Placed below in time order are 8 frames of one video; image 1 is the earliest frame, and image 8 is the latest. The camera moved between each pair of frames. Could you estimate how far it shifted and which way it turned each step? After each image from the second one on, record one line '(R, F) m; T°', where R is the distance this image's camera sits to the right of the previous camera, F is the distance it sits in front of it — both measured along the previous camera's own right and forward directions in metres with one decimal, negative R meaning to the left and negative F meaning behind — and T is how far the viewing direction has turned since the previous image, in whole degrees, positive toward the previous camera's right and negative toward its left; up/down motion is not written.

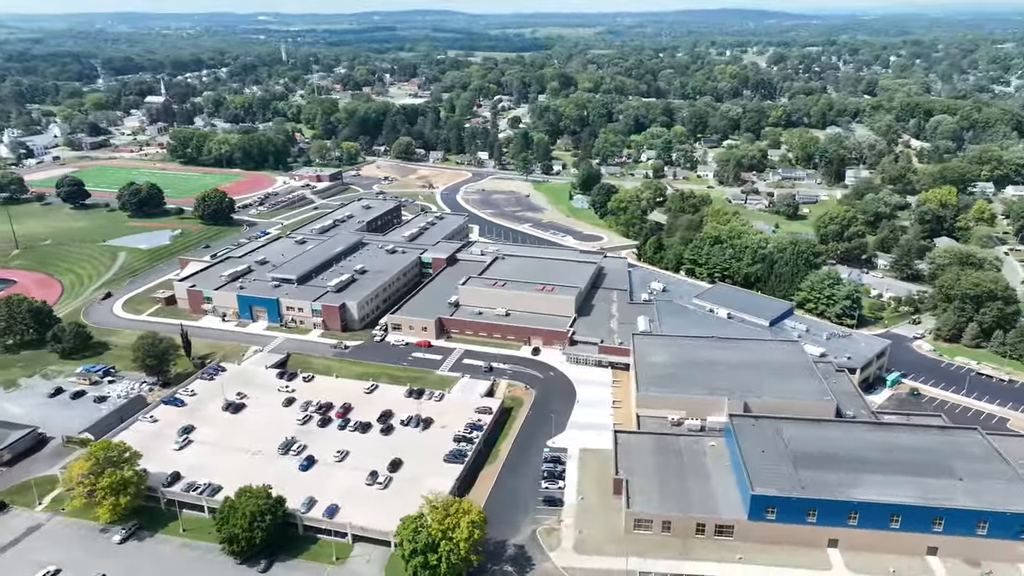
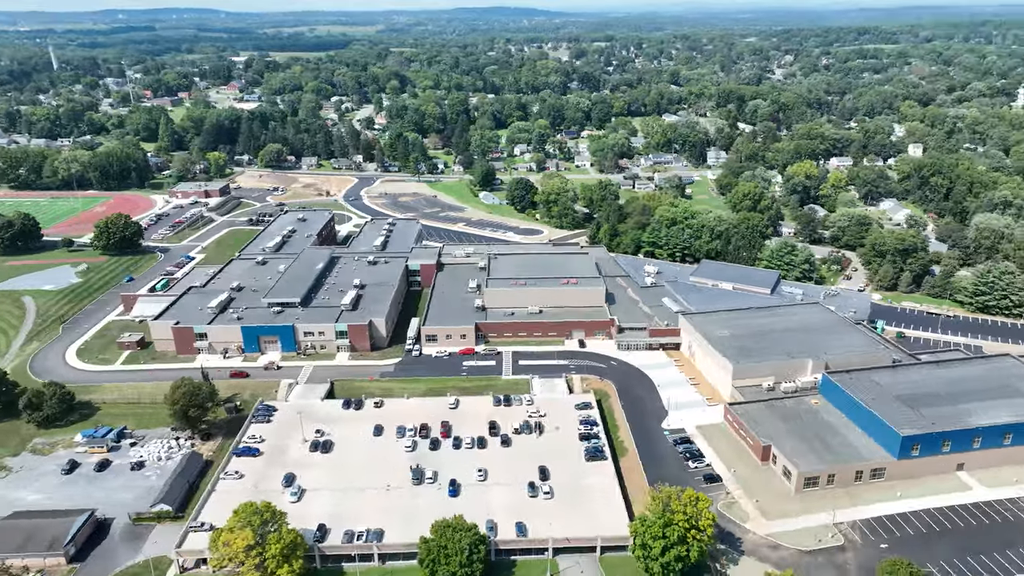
(-17.8, +2.8) m; +16°
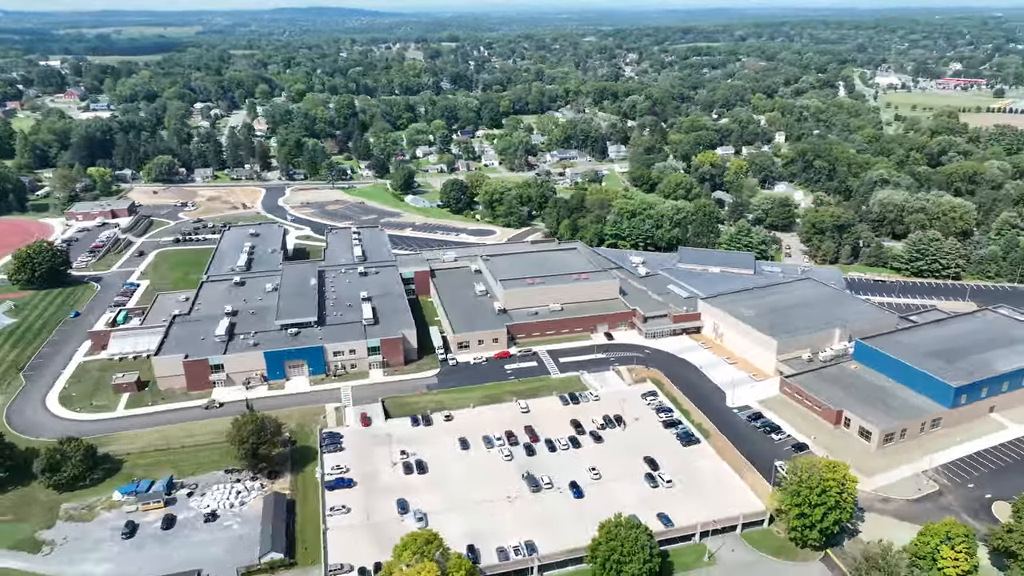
(-13.5, +1.7) m; +12°
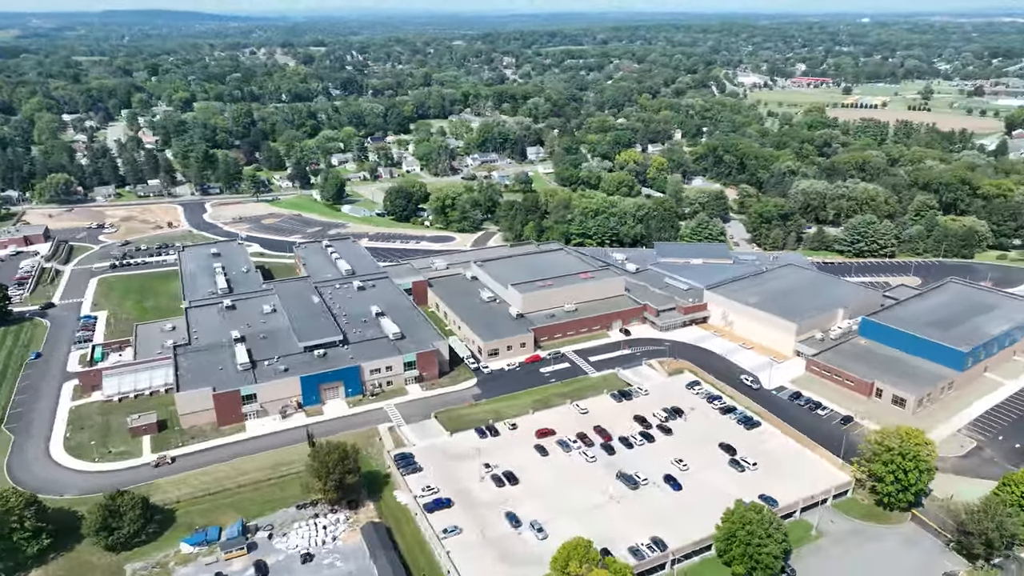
(-11.3, +1.2) m; +10°
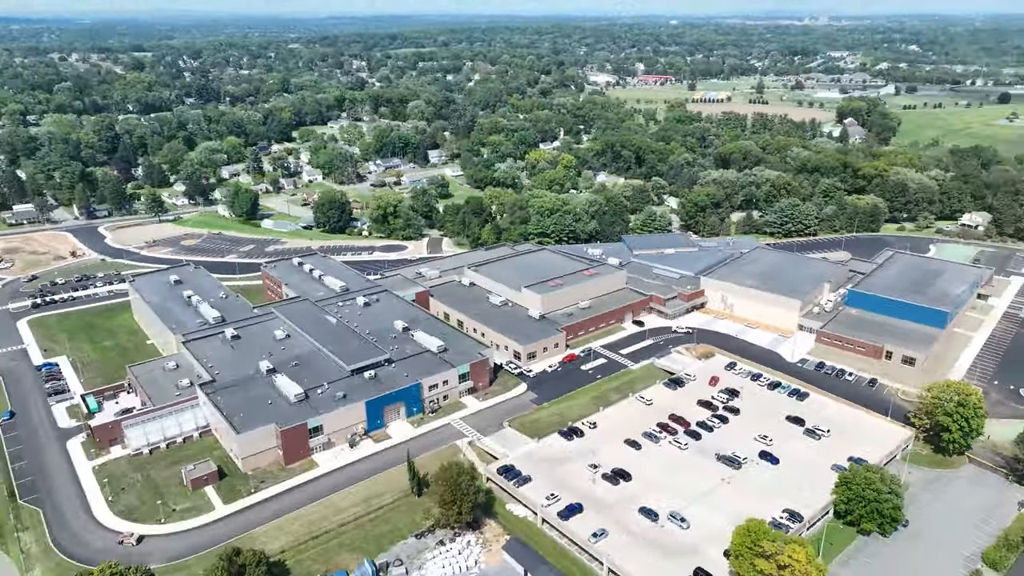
(-13.5, +1.7) m; +12°
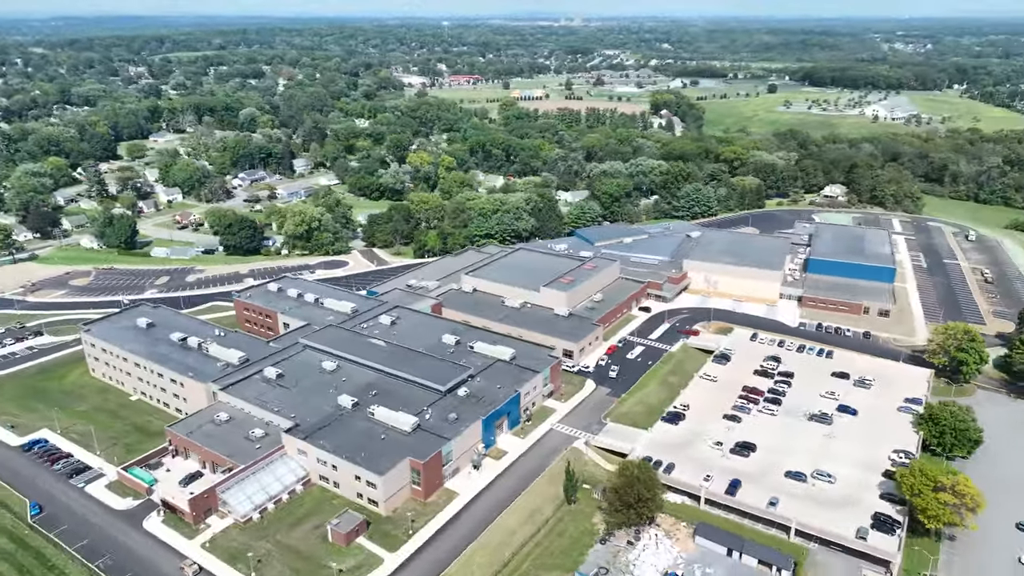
(-17.9, +2.9) m; +17°
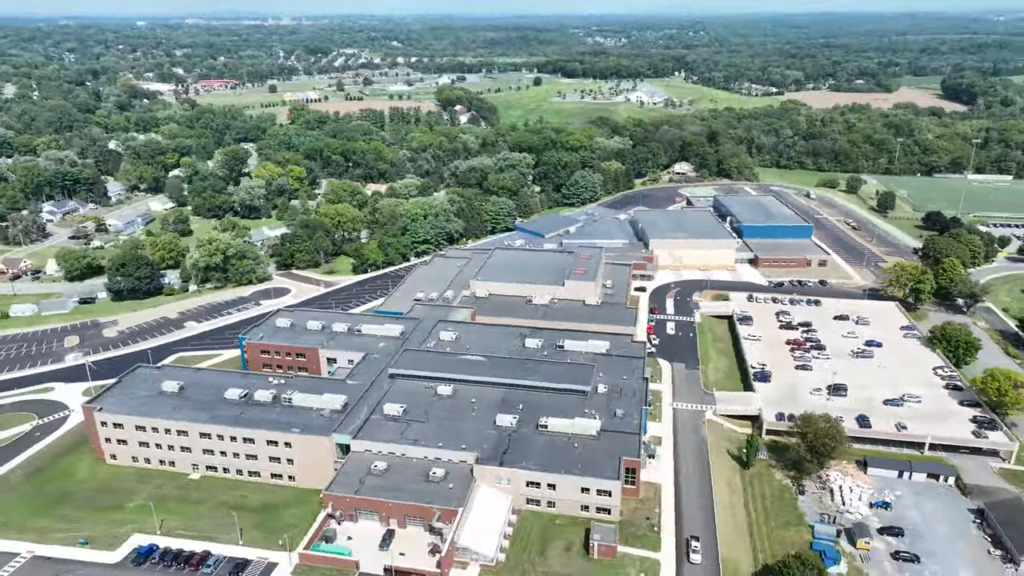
(-22.2, +4.3) m; +20°
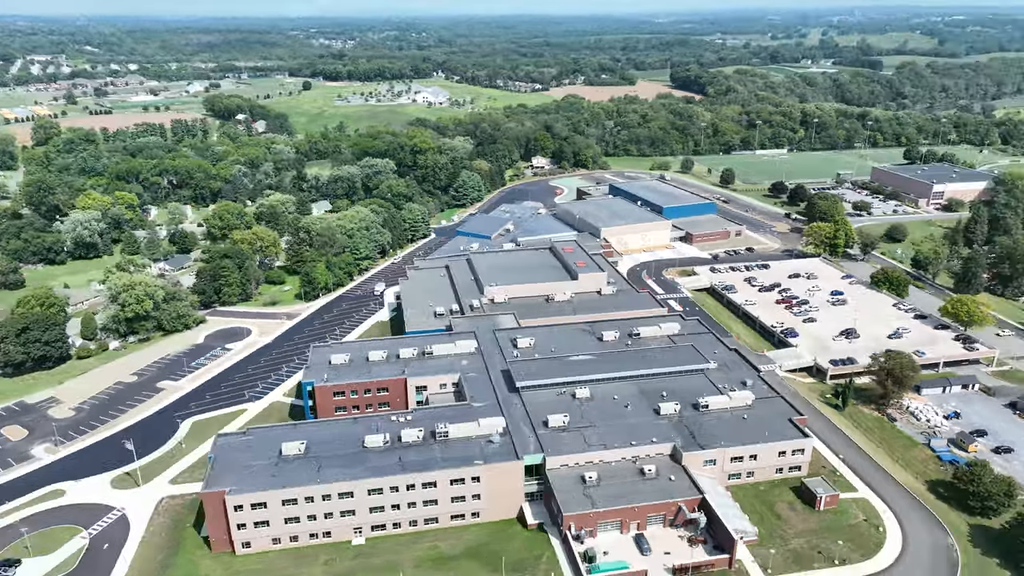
(-22.2, +4.4) m; +21°
